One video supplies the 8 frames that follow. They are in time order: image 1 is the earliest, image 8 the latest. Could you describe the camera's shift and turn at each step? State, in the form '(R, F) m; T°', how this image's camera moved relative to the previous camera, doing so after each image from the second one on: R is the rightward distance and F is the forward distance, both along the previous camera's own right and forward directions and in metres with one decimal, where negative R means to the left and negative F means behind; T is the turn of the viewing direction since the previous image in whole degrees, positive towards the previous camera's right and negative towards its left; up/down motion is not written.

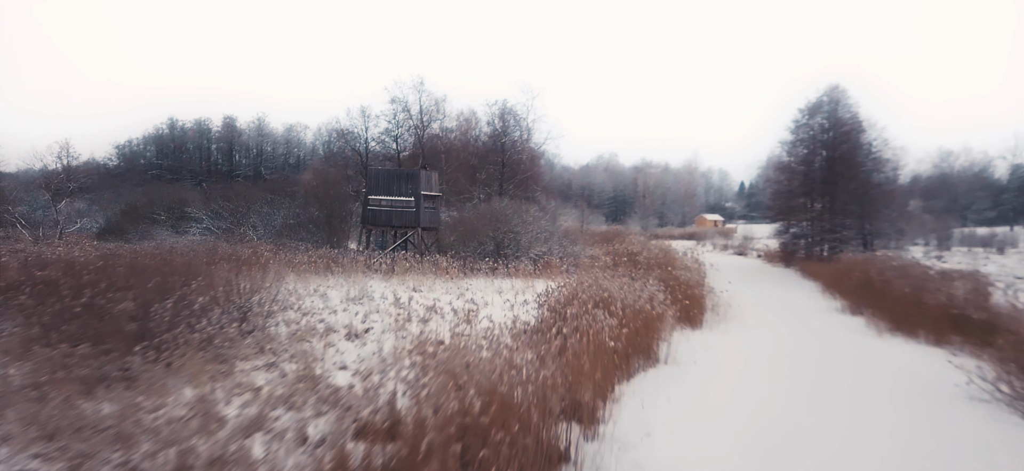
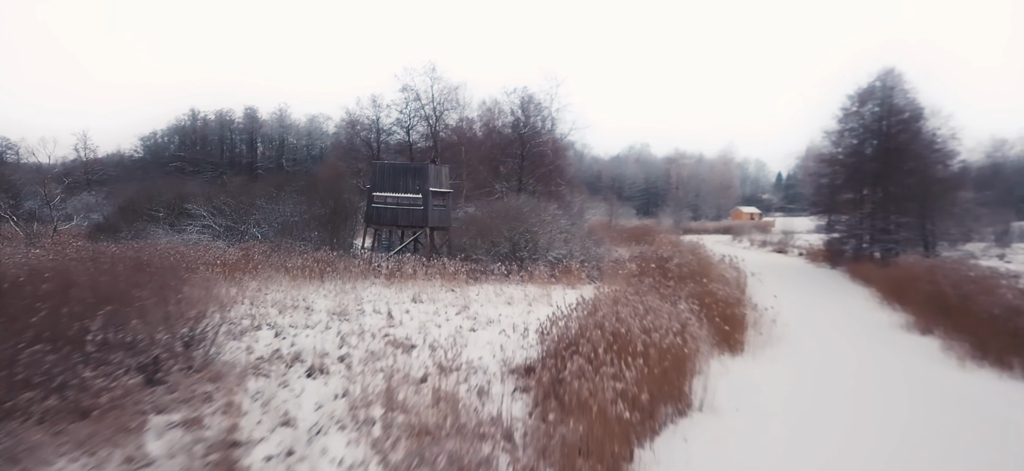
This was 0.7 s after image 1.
(+0.5, +1.8) m; -3°
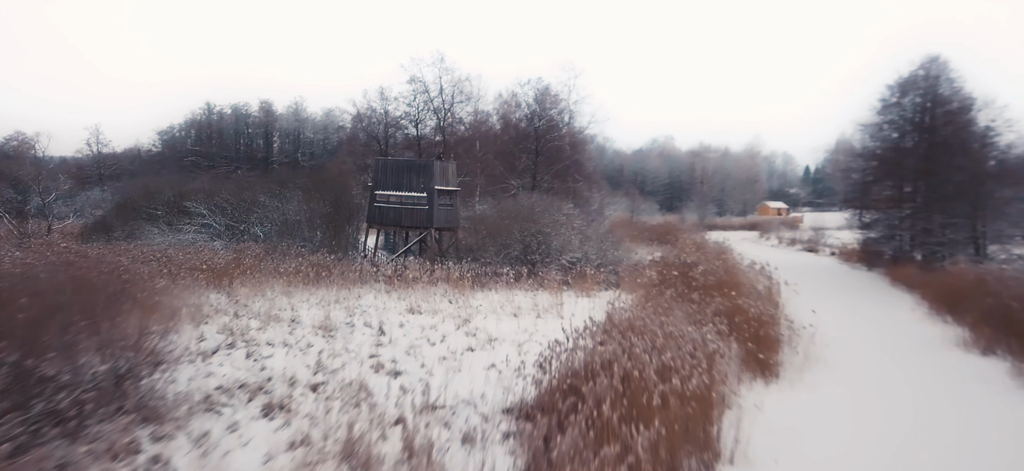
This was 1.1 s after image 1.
(+0.4, +1.2) m; -2°
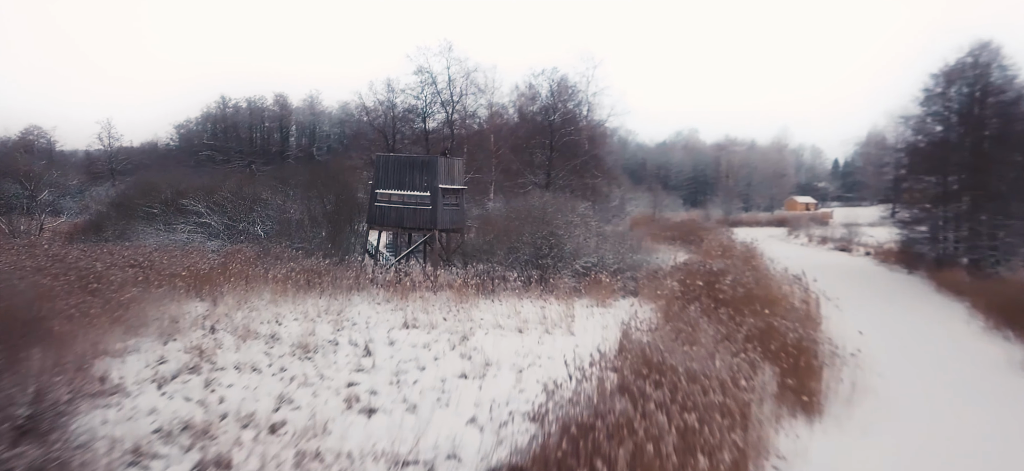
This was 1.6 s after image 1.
(+0.4, +1.2) m; -2°
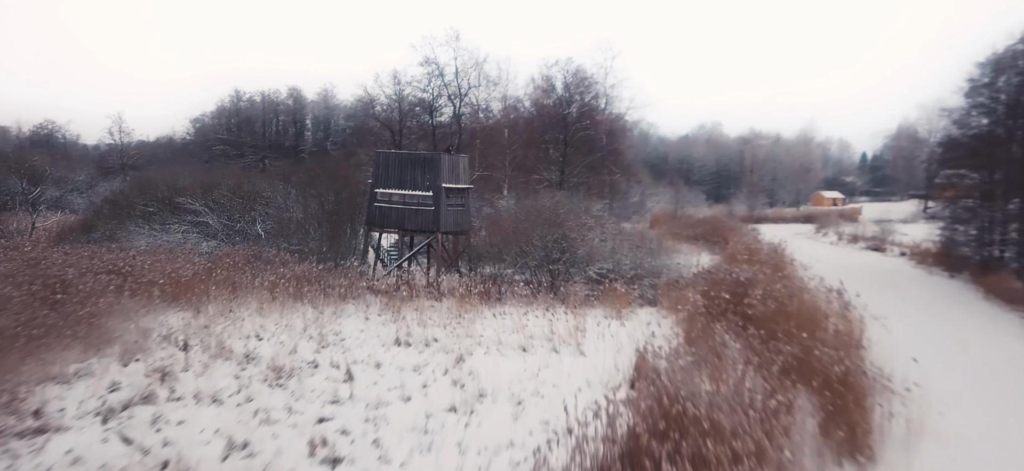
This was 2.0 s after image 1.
(+0.3, +1.1) m; -2°
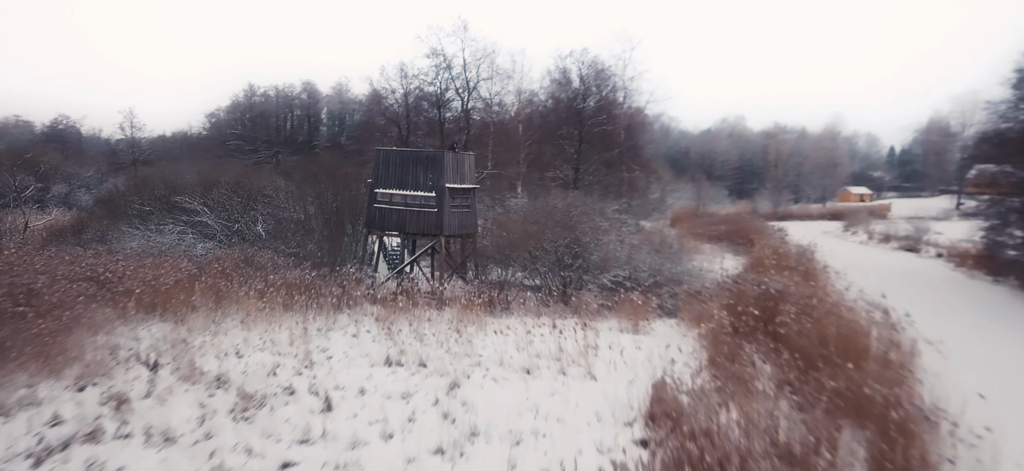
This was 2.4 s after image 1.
(+0.3, +1.0) m; -2°
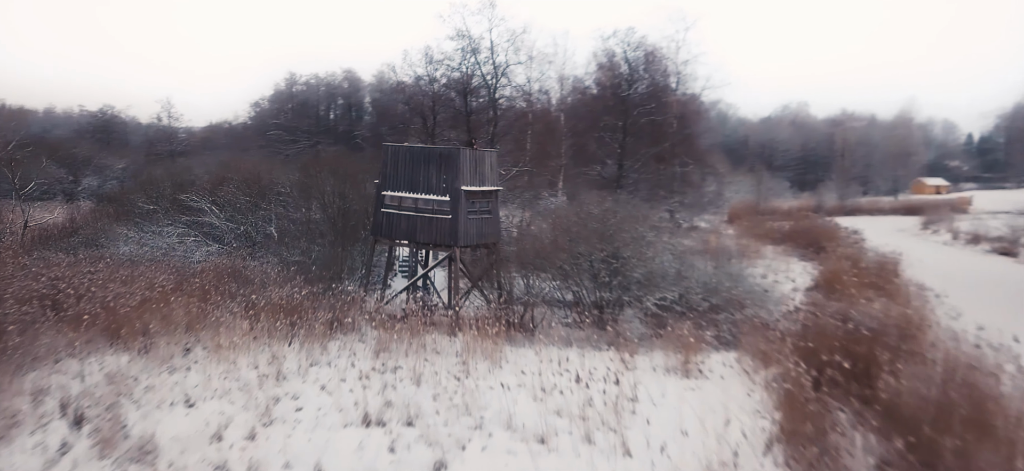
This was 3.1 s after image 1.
(+0.5, +2.1) m; -5°
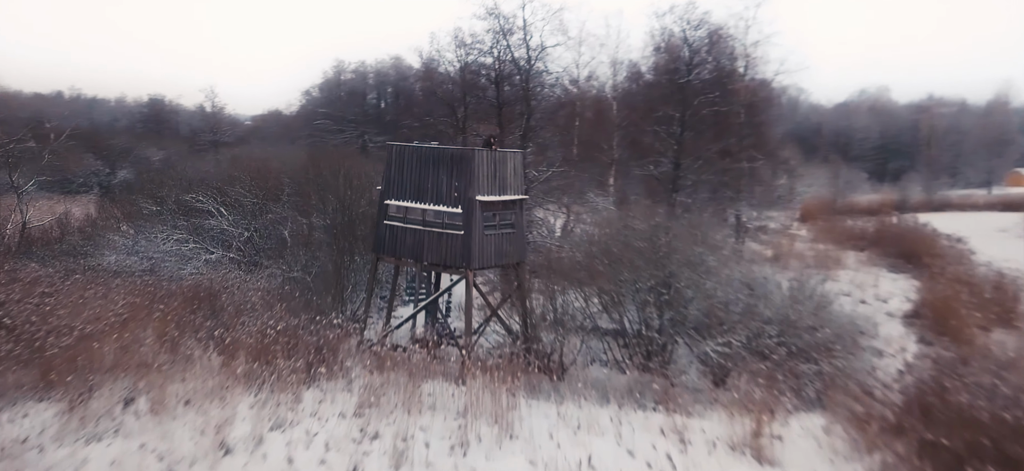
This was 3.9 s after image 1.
(+0.5, +2.3) m; -6°
